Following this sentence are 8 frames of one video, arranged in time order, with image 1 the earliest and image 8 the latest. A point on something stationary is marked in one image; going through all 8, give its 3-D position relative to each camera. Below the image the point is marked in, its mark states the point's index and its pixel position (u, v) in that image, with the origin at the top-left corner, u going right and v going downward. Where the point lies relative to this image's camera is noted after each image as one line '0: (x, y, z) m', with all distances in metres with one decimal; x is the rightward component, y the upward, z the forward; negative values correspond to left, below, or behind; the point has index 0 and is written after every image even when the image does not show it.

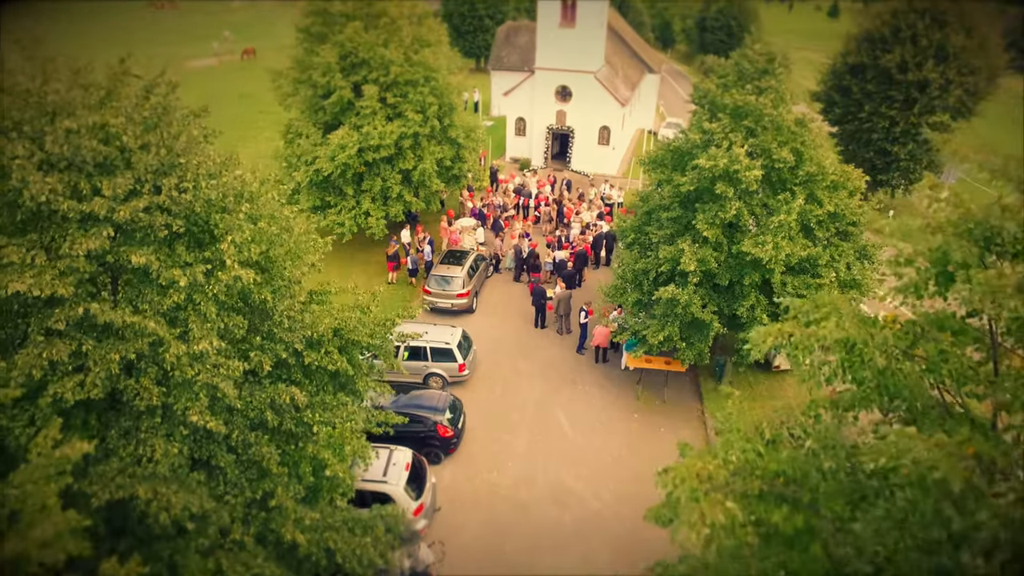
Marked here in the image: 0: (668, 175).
0: (+4.2, +3.0, +16.8) m
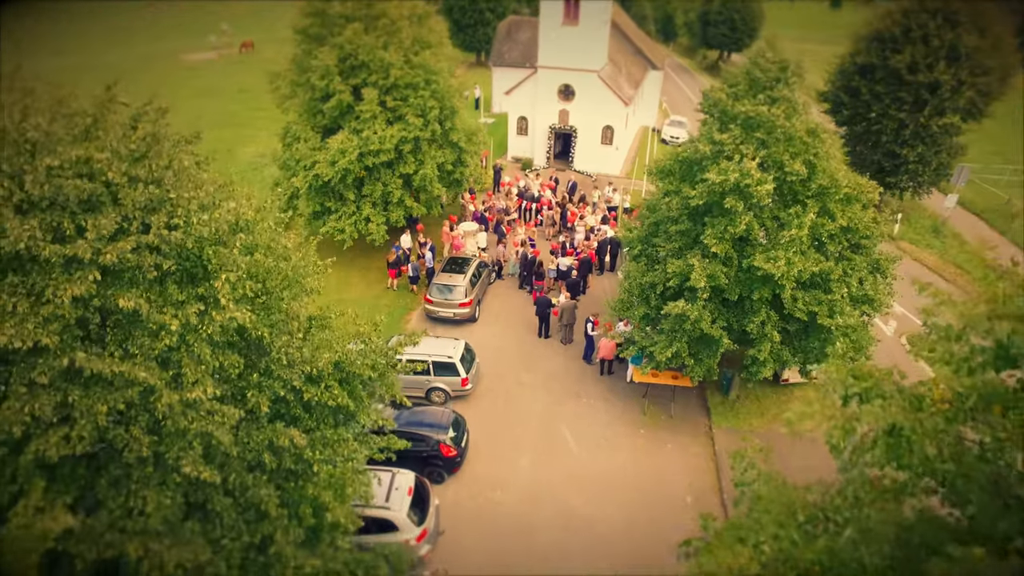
0: (+4.3, +2.6, +16.3) m
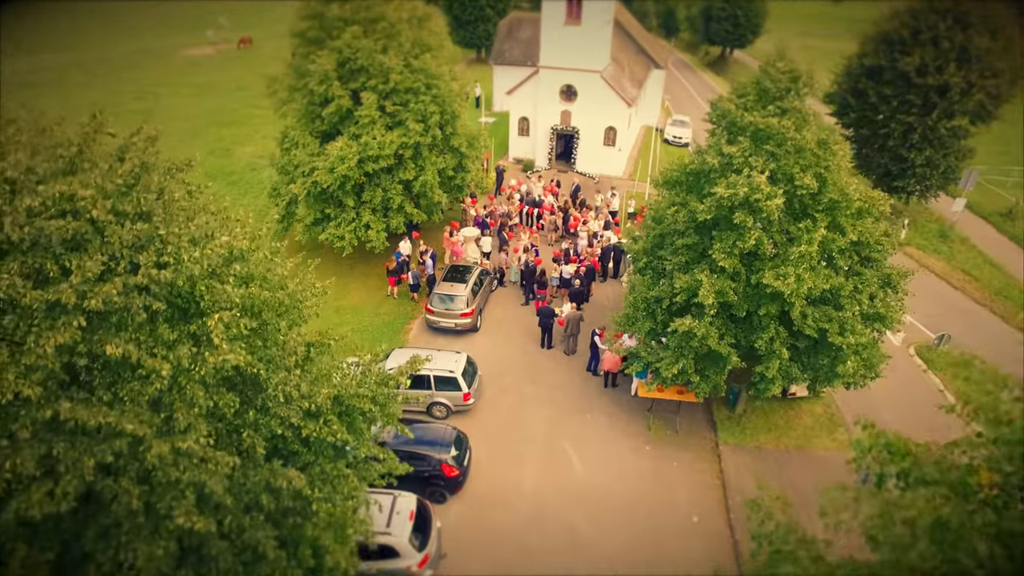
0: (+4.3, +2.2, +16.0) m
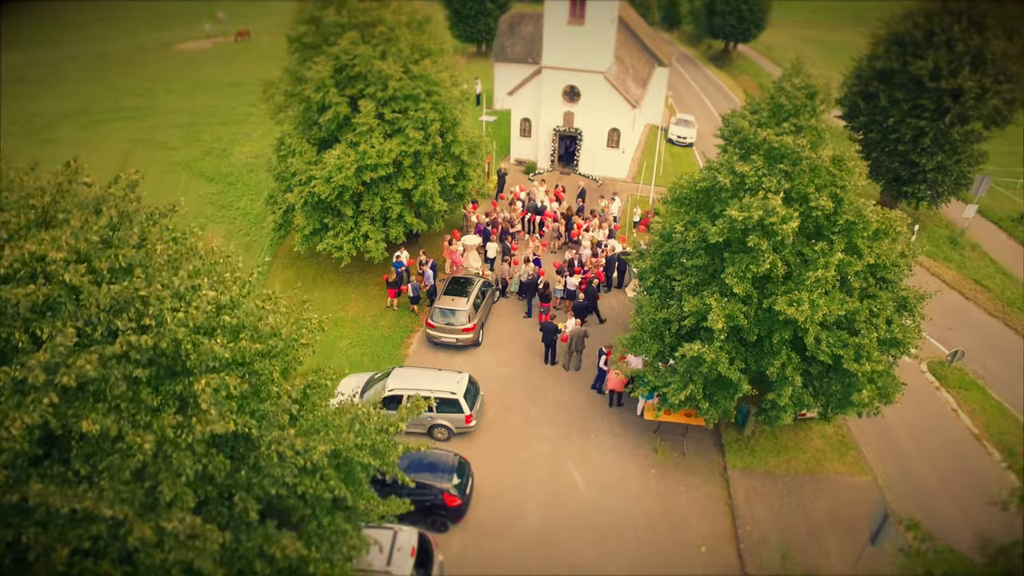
0: (+4.4, +1.7, +15.4) m
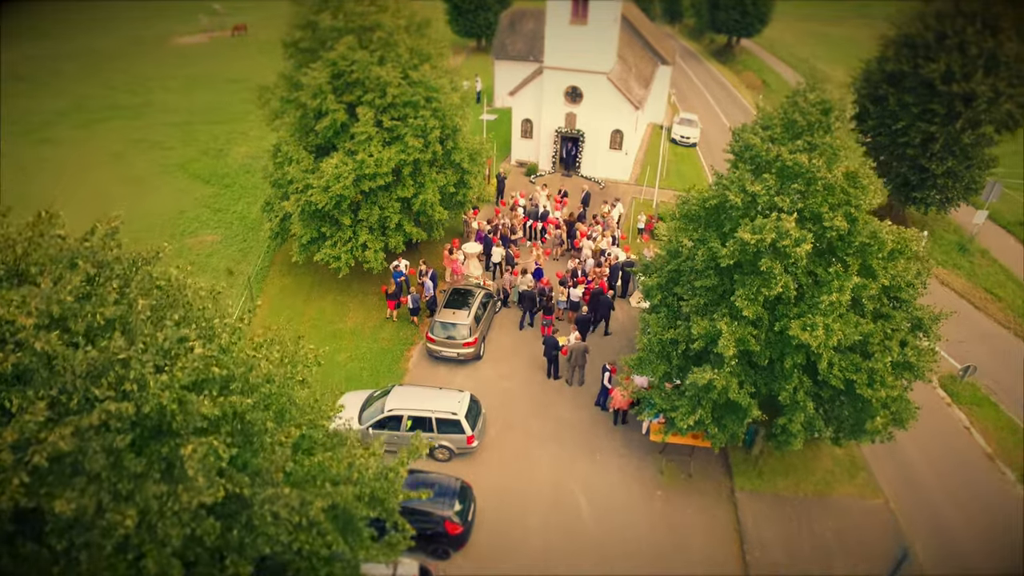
0: (+4.5, +1.2, +14.9) m
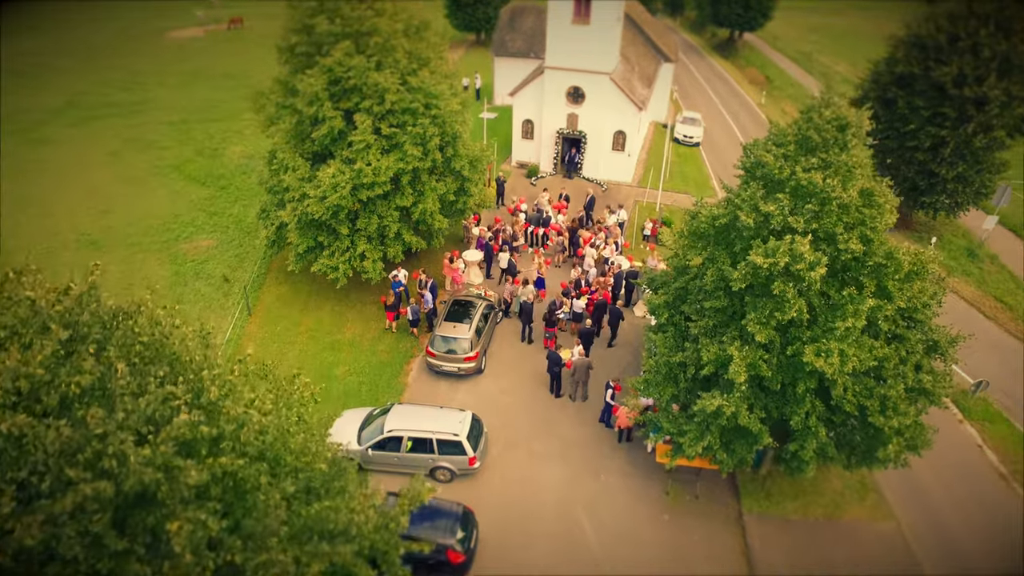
0: (+4.6, +0.8, +14.4) m
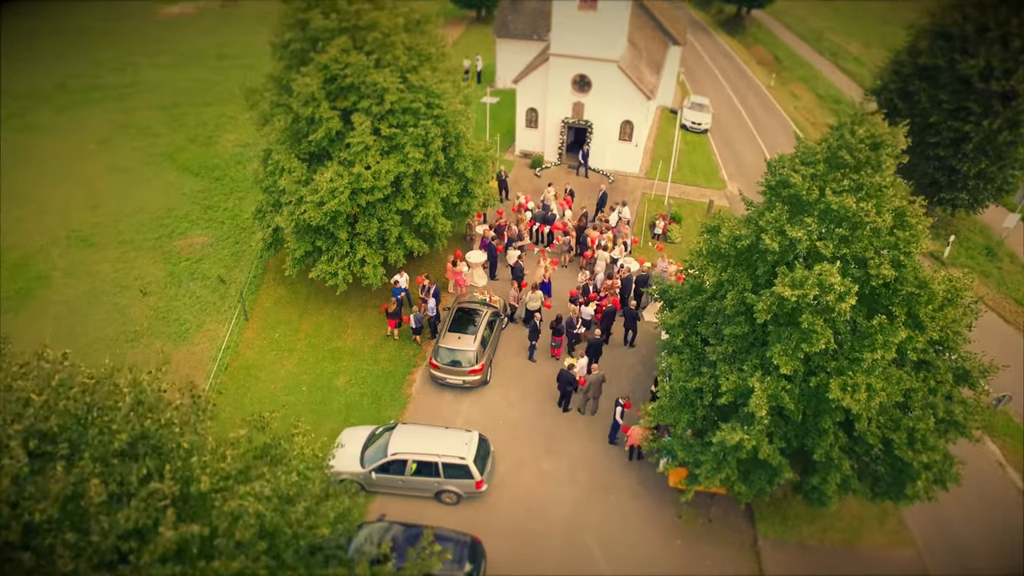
0: (+4.8, +0.3, +13.7) m
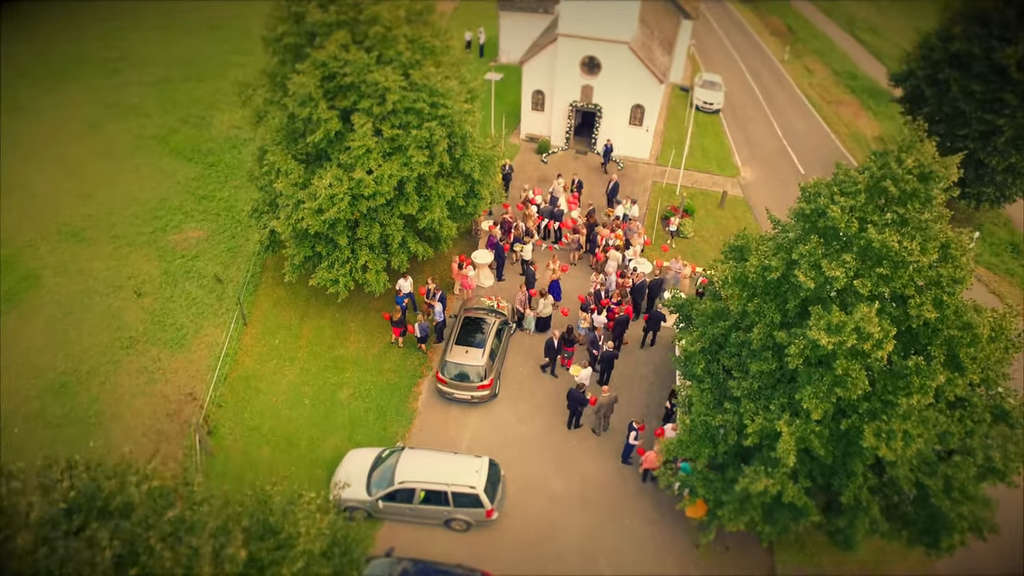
0: (+5.0, -0.4, +12.9) m
